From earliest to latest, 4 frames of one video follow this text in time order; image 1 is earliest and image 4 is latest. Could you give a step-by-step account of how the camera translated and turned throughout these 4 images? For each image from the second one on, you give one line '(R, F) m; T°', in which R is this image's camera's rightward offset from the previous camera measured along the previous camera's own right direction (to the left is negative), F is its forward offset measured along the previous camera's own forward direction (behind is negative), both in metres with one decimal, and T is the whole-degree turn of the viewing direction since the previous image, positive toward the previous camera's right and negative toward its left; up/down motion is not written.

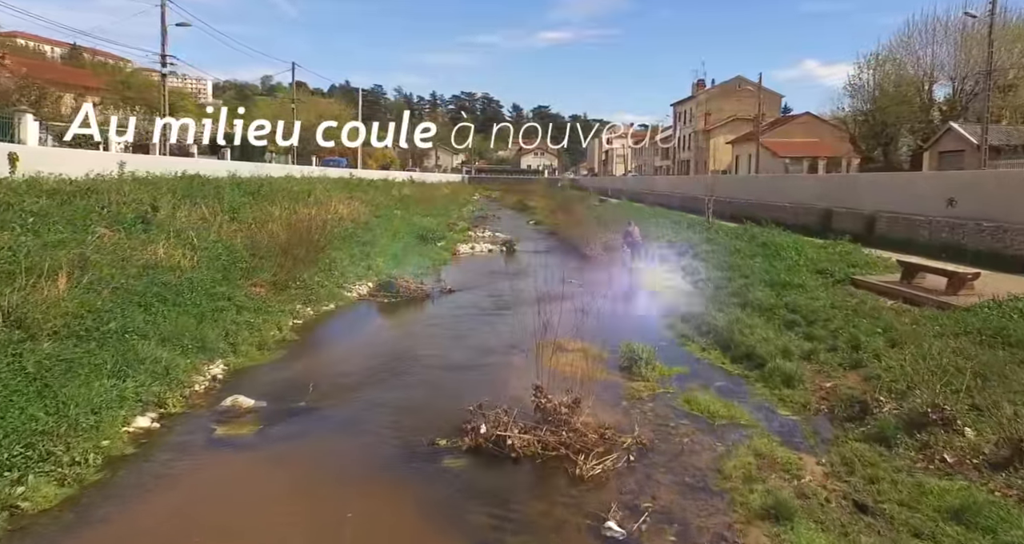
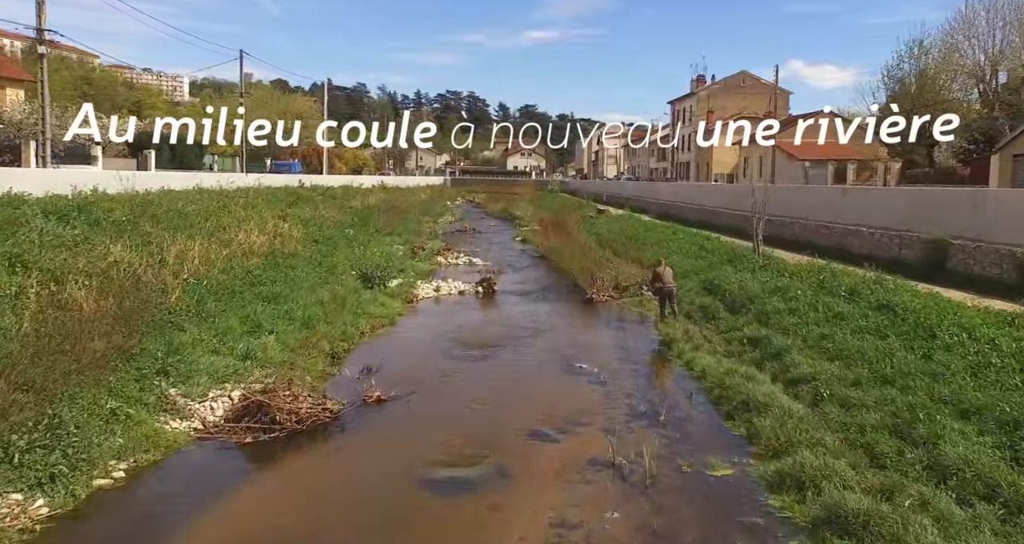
(+0.2, +6.0) m; +1°
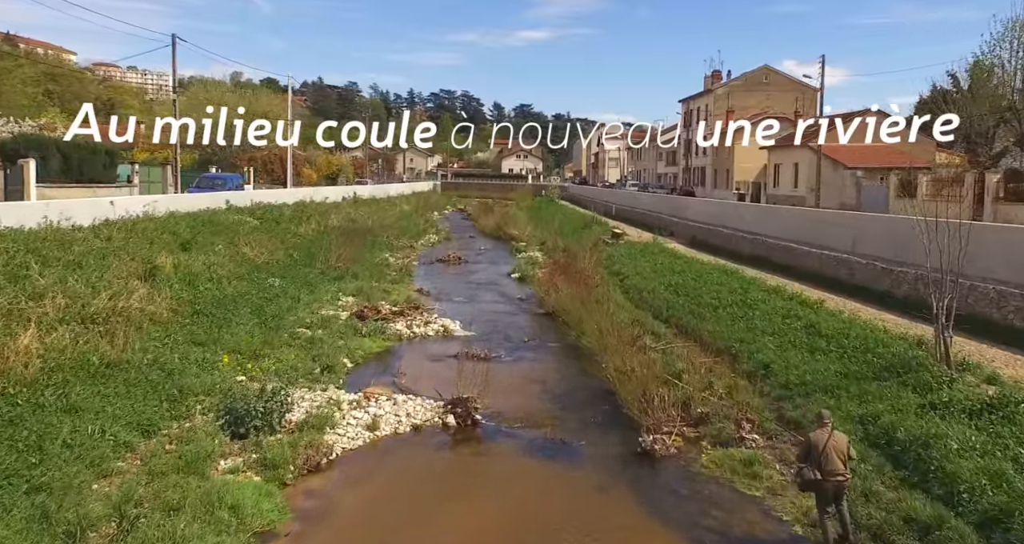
(0.0, +7.5) m; 0°
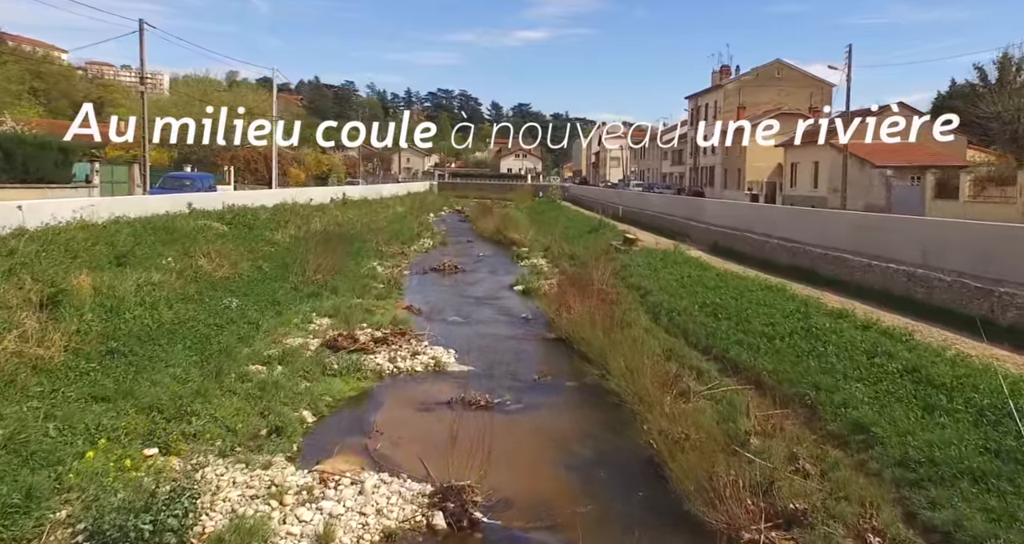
(-0.1, +3.0) m; 0°
